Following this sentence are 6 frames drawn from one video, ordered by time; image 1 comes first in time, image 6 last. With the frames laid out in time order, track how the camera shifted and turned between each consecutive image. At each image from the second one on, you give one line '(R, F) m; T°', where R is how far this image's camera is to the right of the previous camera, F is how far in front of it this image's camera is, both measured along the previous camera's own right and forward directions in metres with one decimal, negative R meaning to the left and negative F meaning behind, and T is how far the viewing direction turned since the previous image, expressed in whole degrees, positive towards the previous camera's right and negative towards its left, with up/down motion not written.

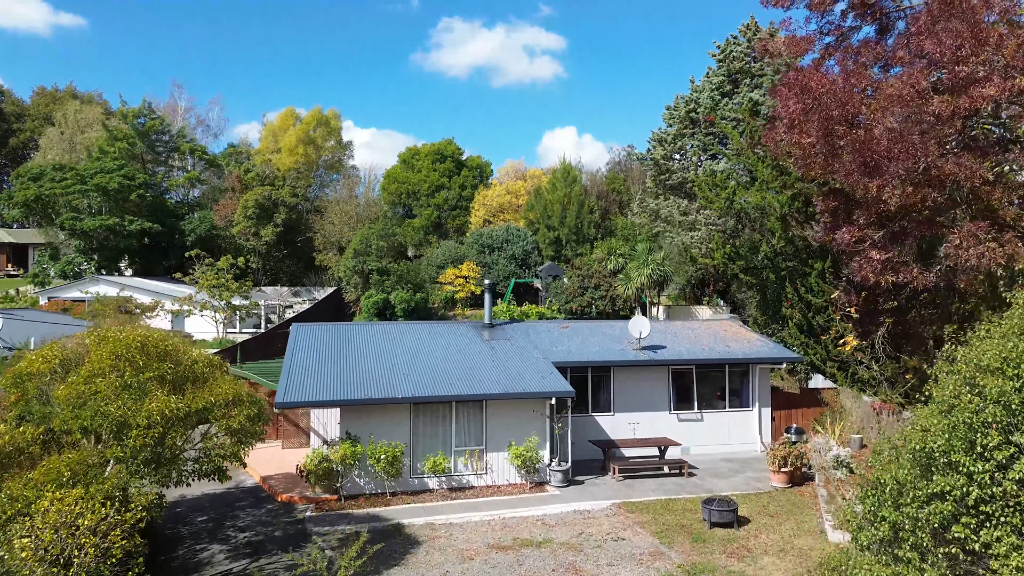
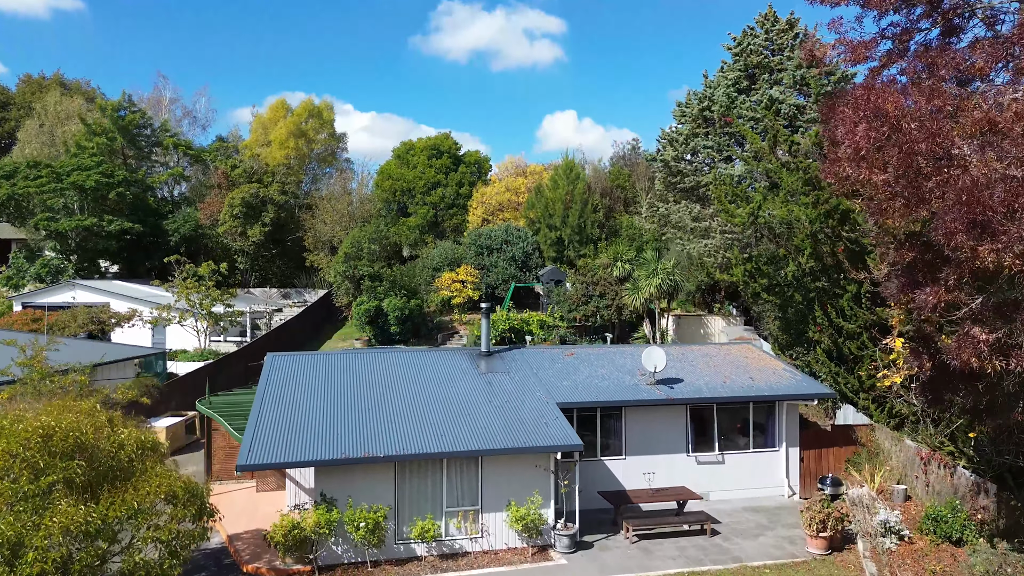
(0.0, +1.7) m; 0°
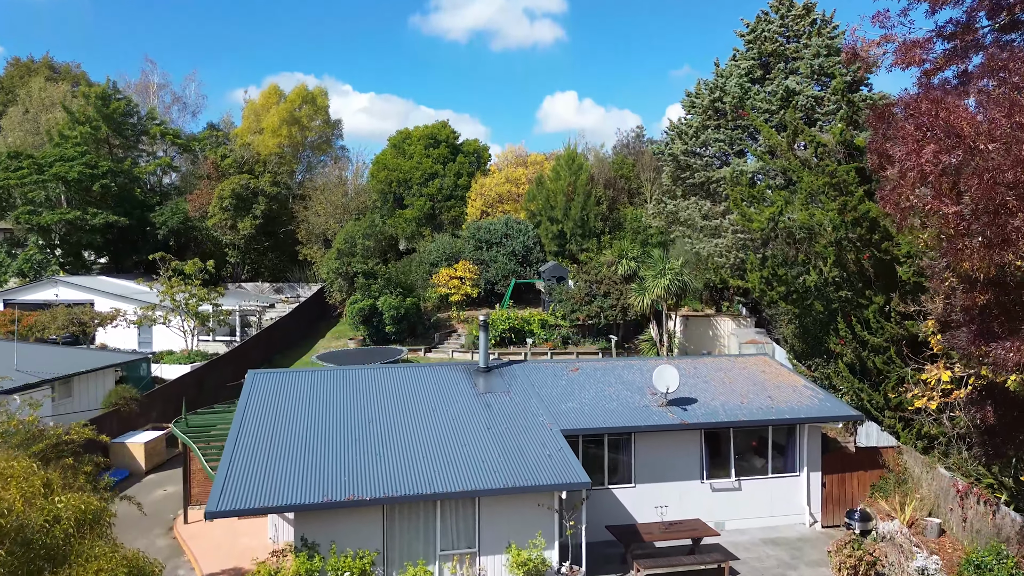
(0.0, +1.1) m; 0°
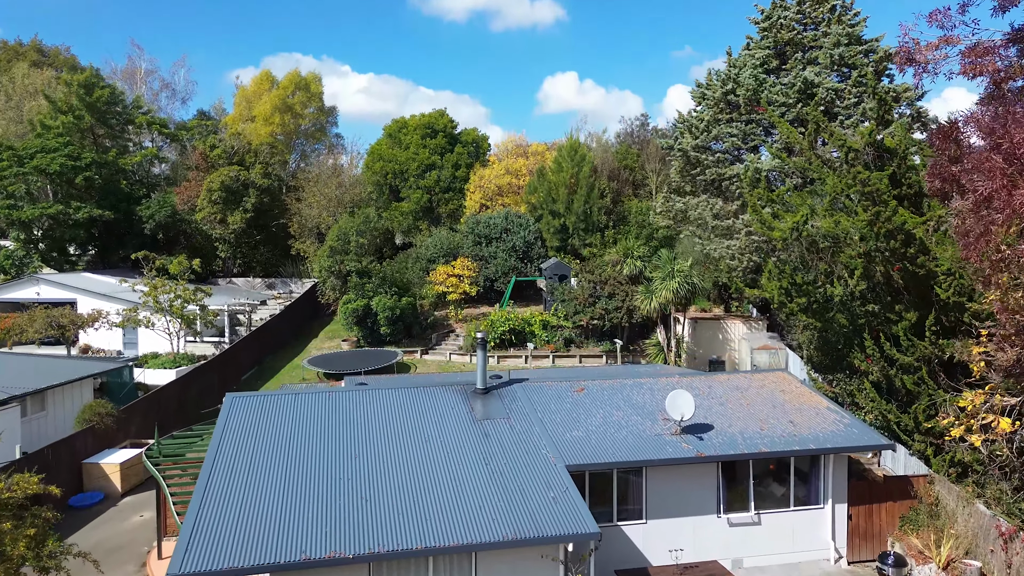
(0.0, +1.1) m; 0°
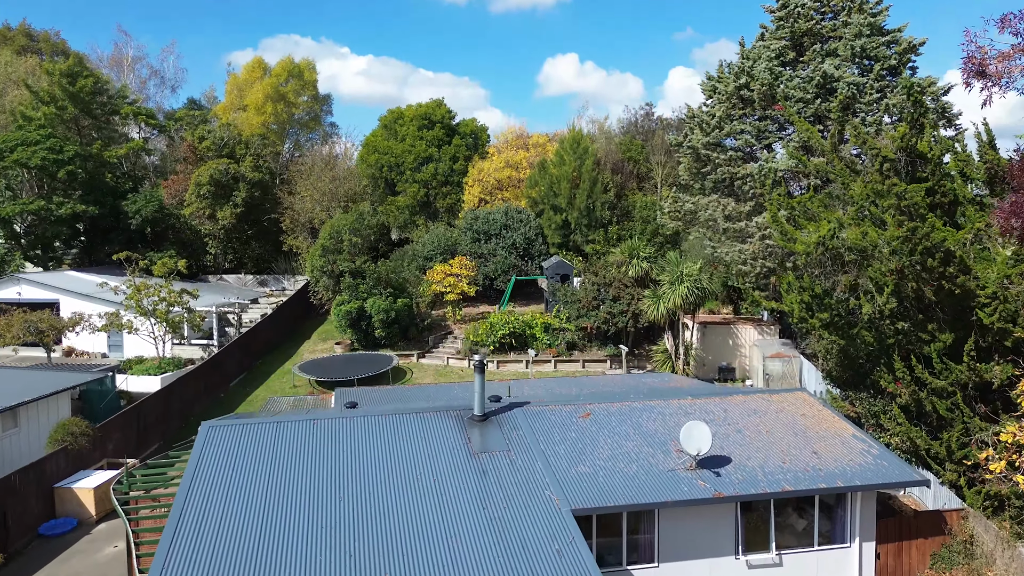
(0.0, +1.0) m; 0°
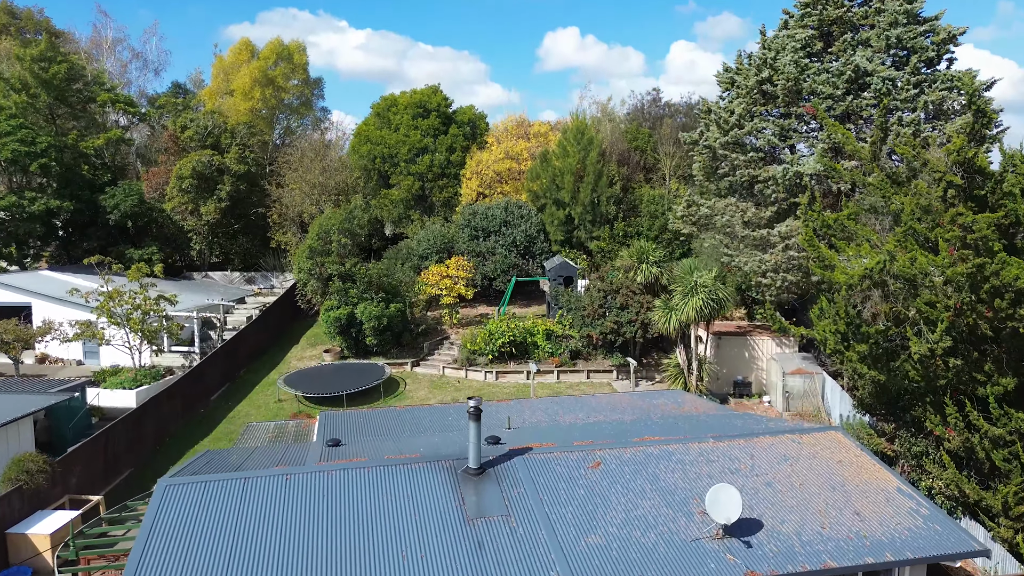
(0.0, +1.5) m; 0°
